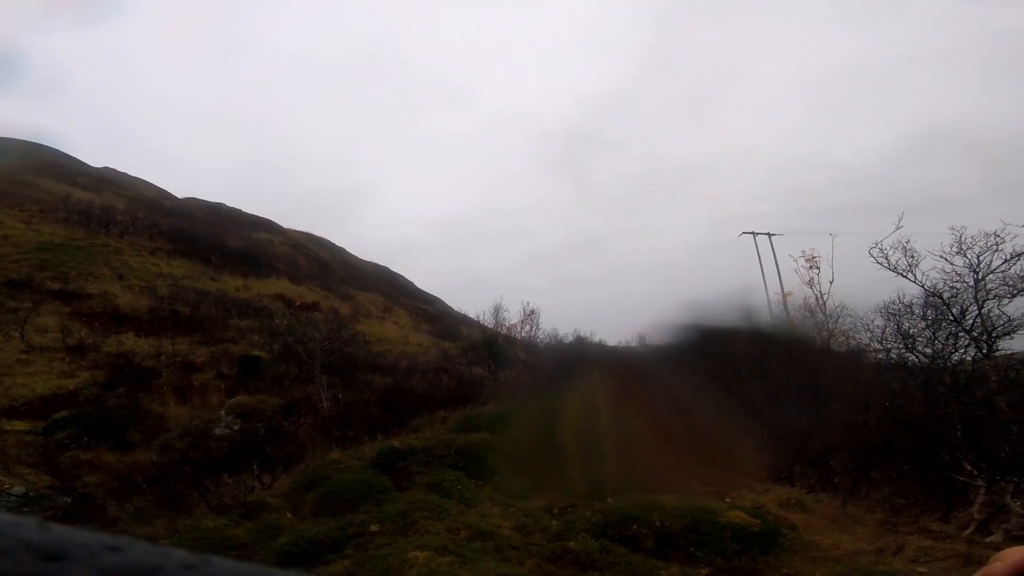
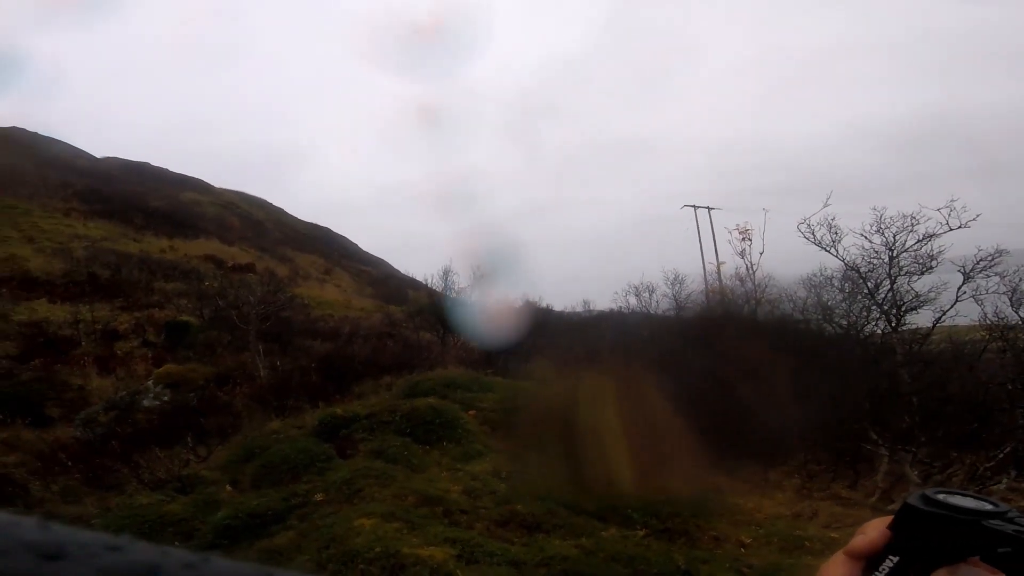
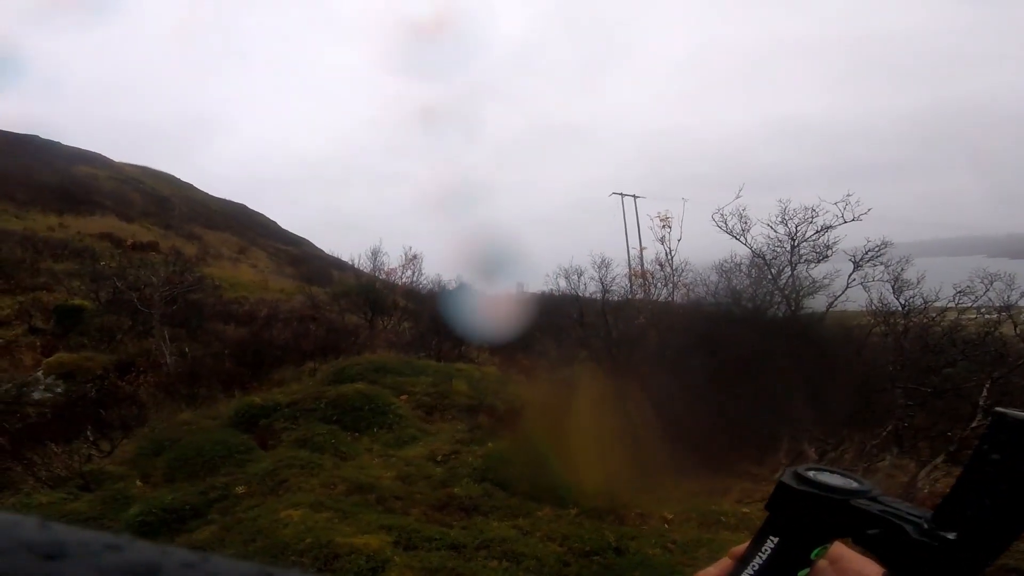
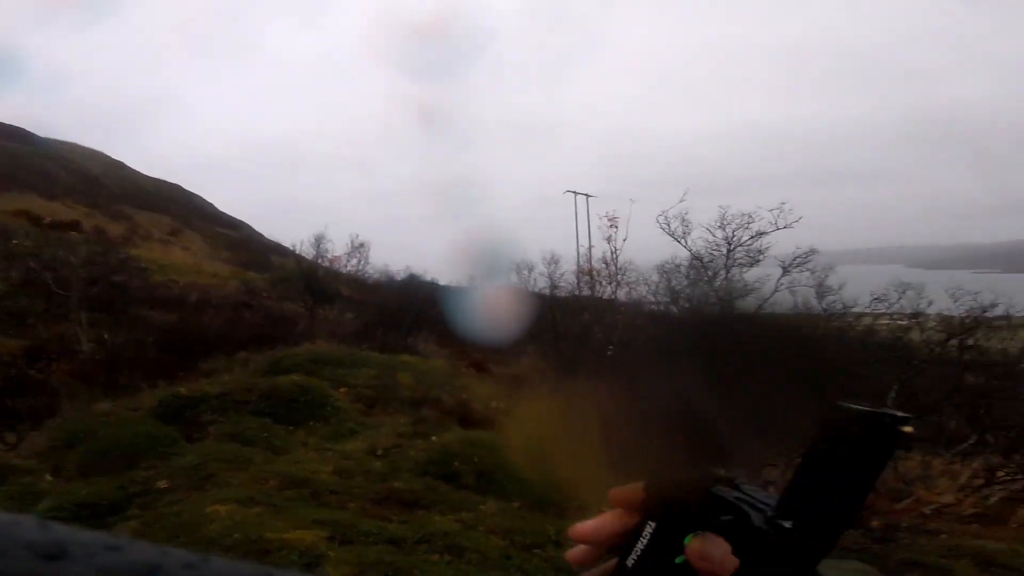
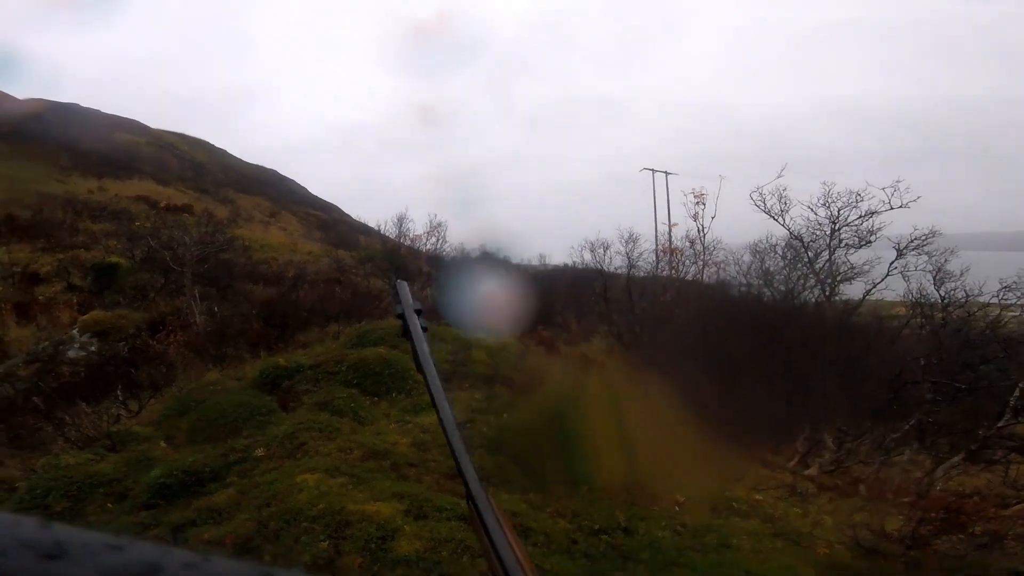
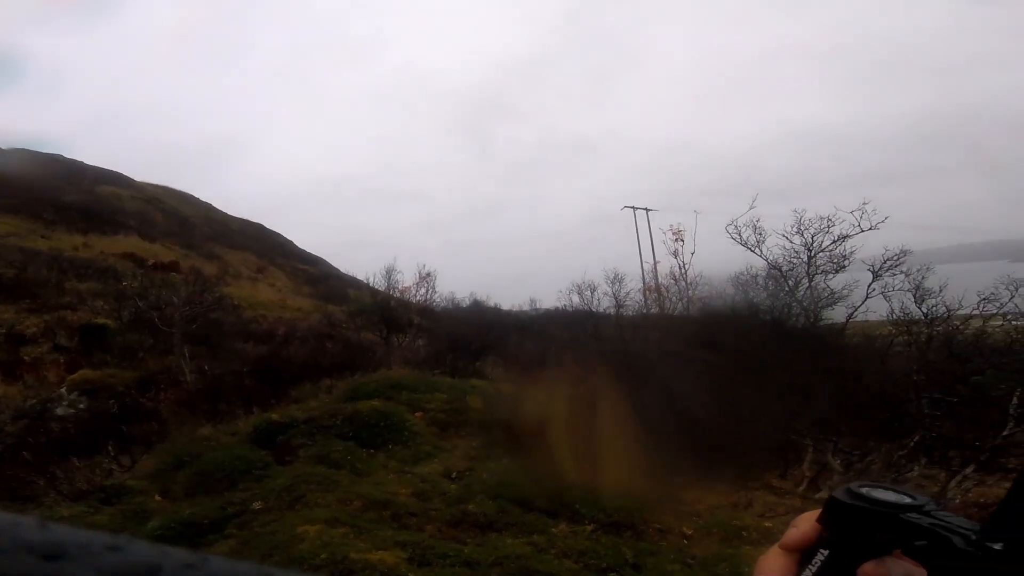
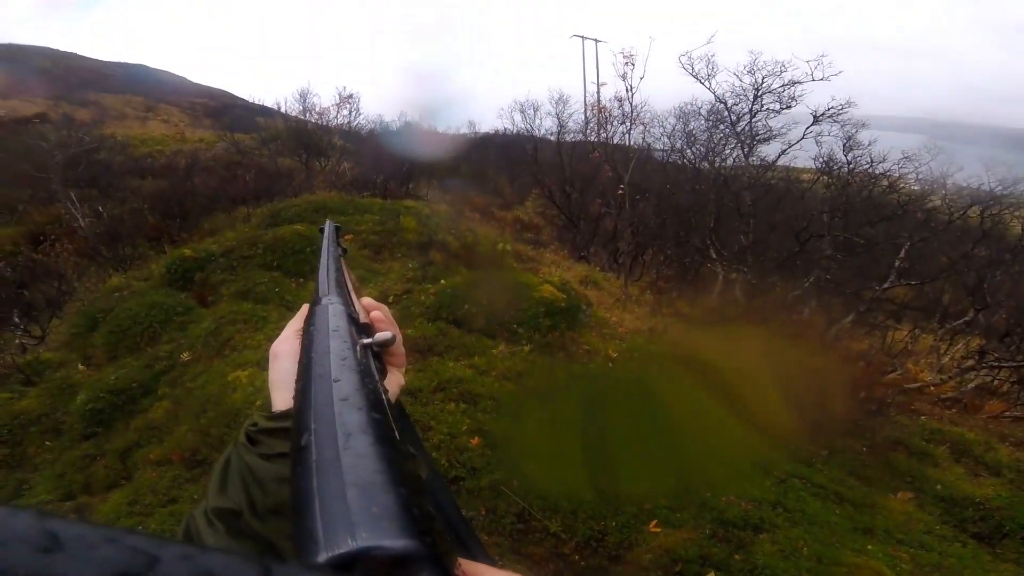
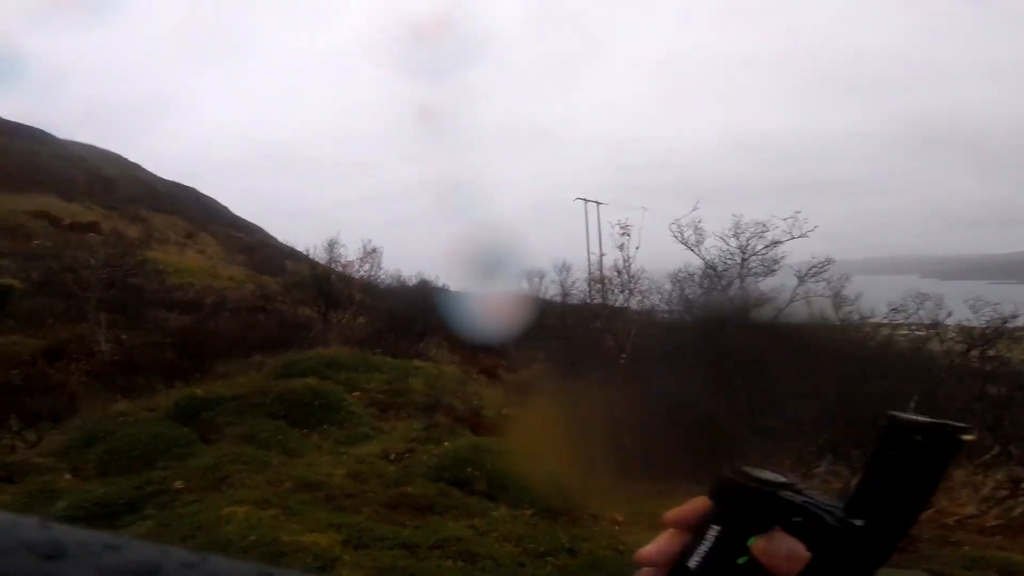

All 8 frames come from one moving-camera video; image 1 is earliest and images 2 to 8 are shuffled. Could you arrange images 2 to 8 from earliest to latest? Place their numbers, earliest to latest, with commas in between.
6, 2, 4, 3, 8, 5, 7
